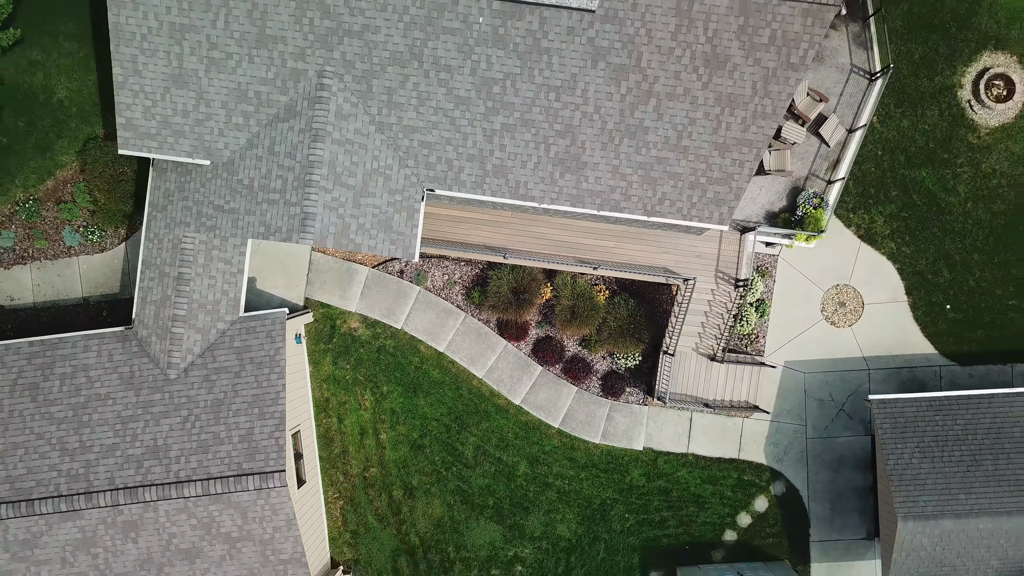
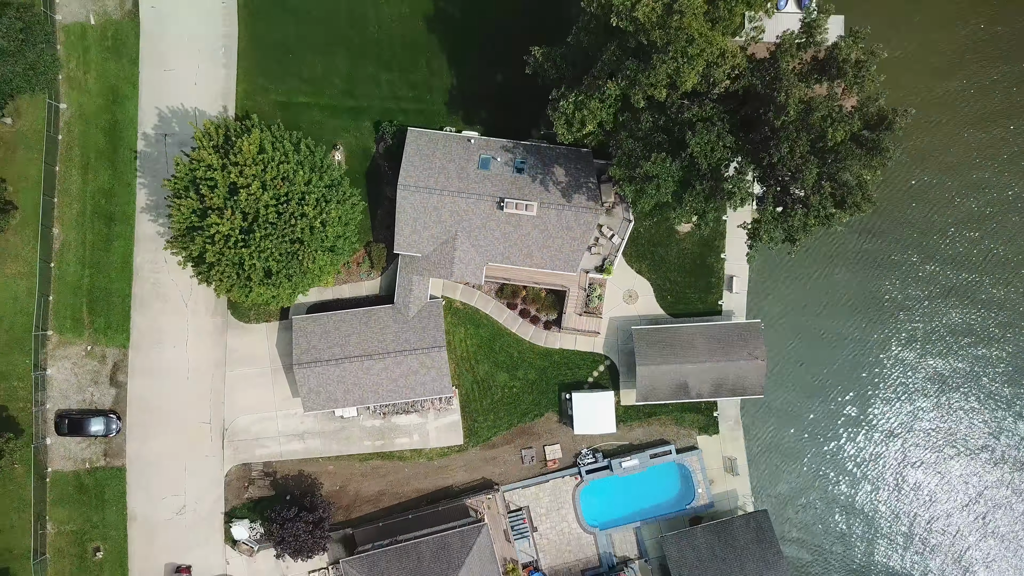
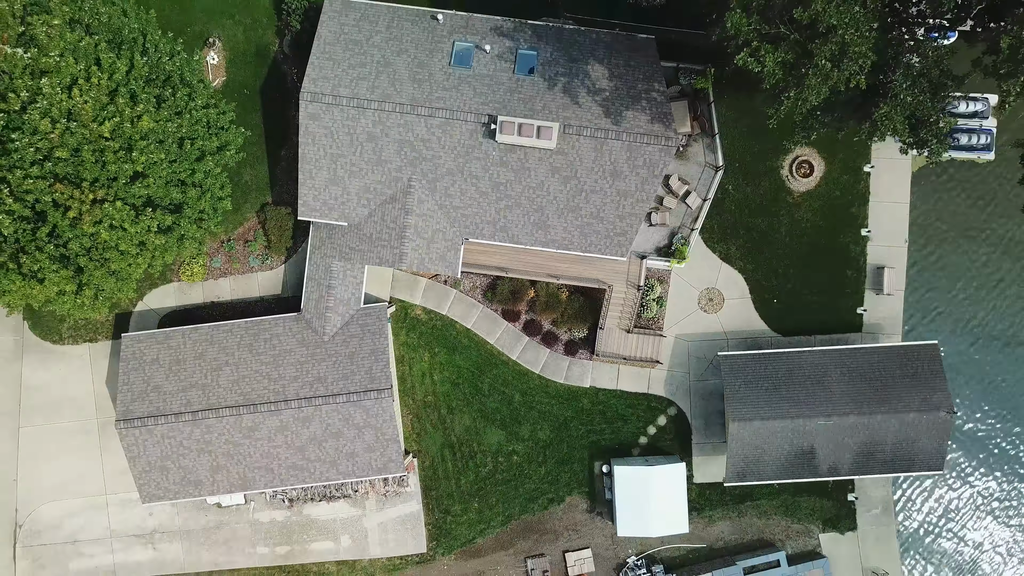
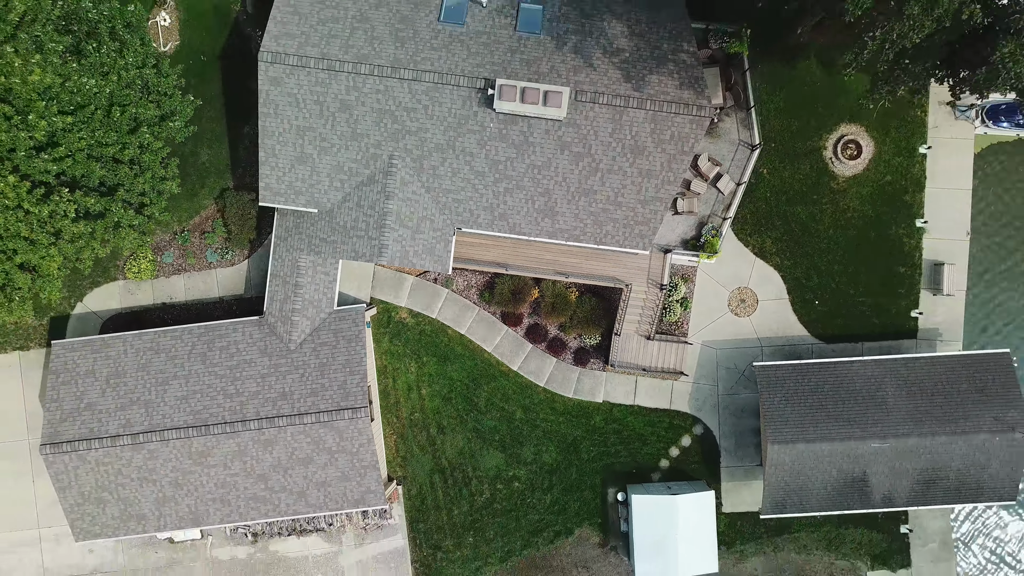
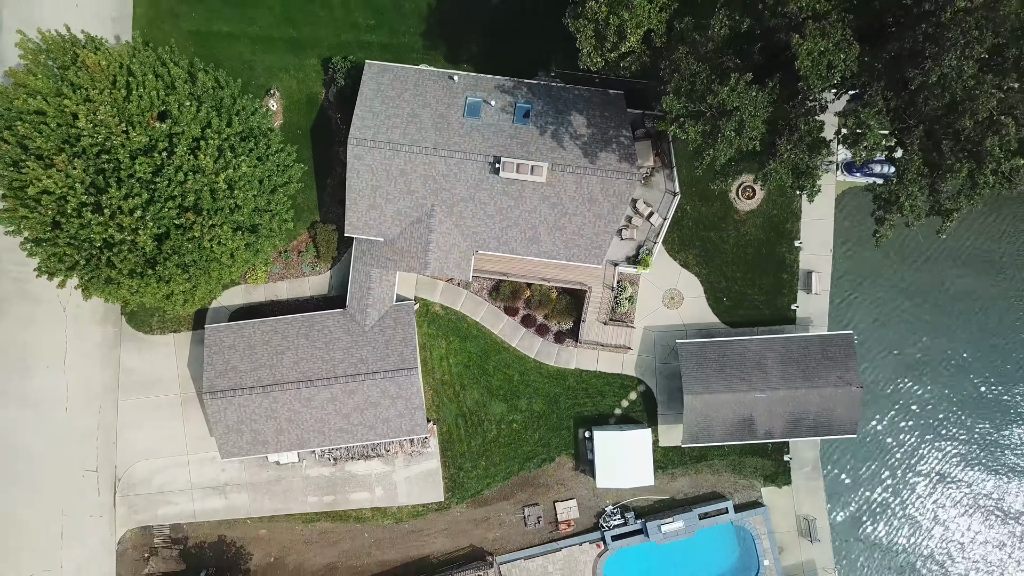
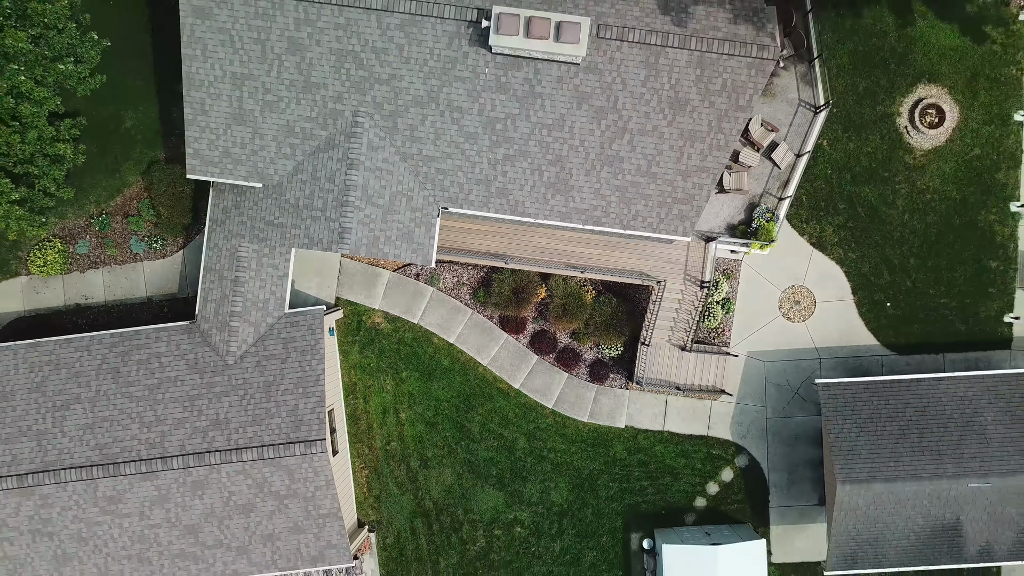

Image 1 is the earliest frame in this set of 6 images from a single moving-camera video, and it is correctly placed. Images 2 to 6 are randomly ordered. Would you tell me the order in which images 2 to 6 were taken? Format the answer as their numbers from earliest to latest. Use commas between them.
6, 4, 3, 5, 2
